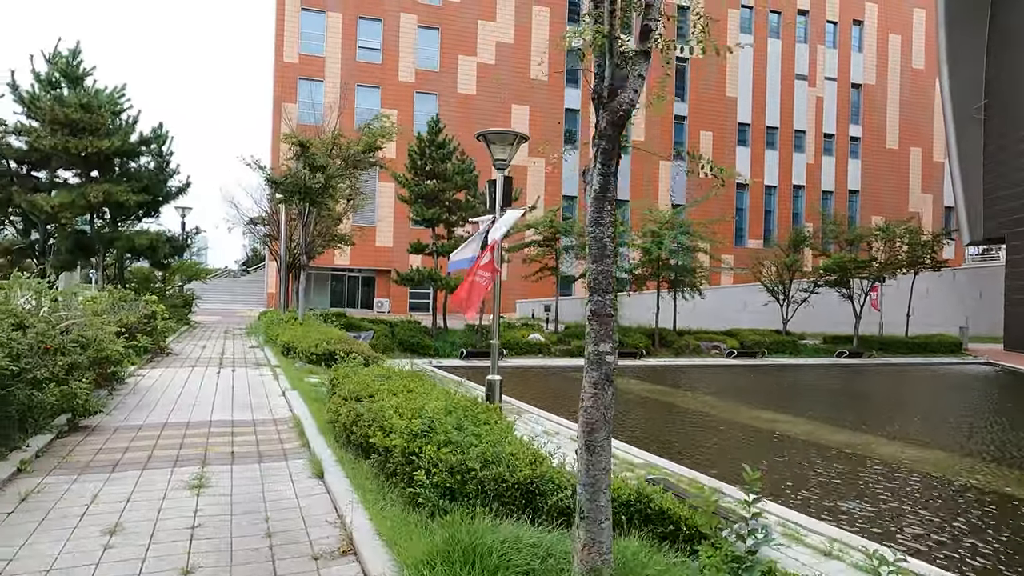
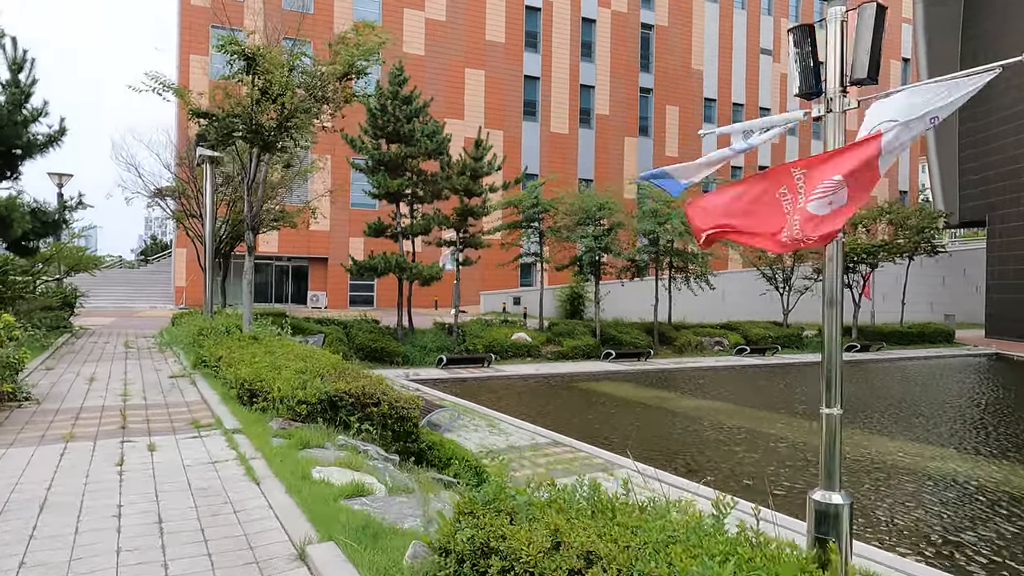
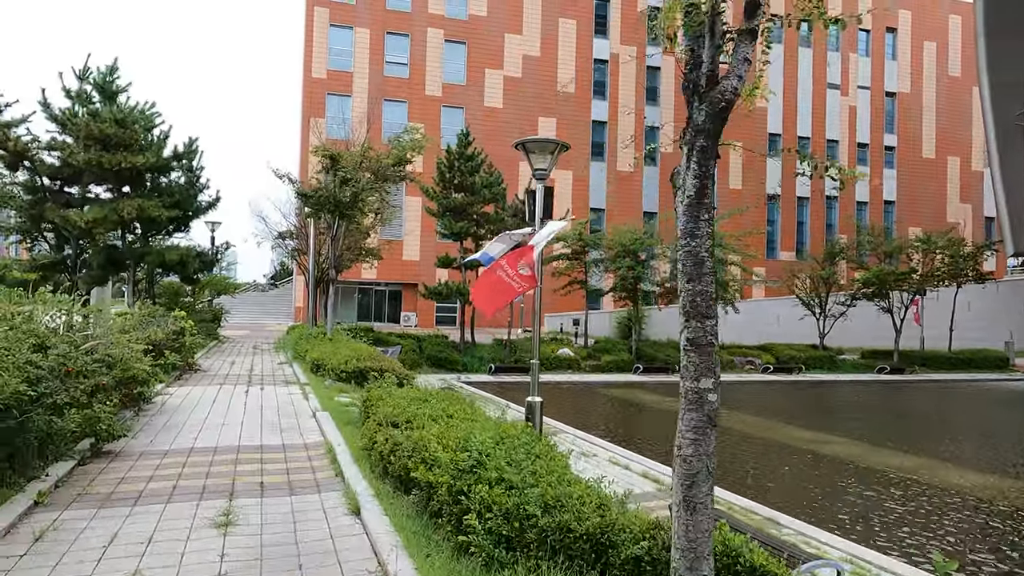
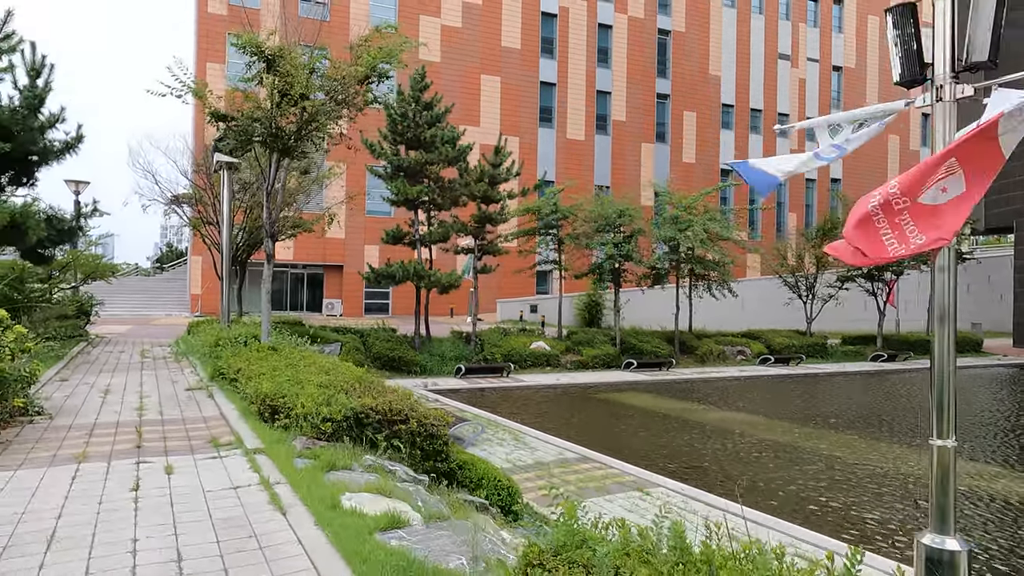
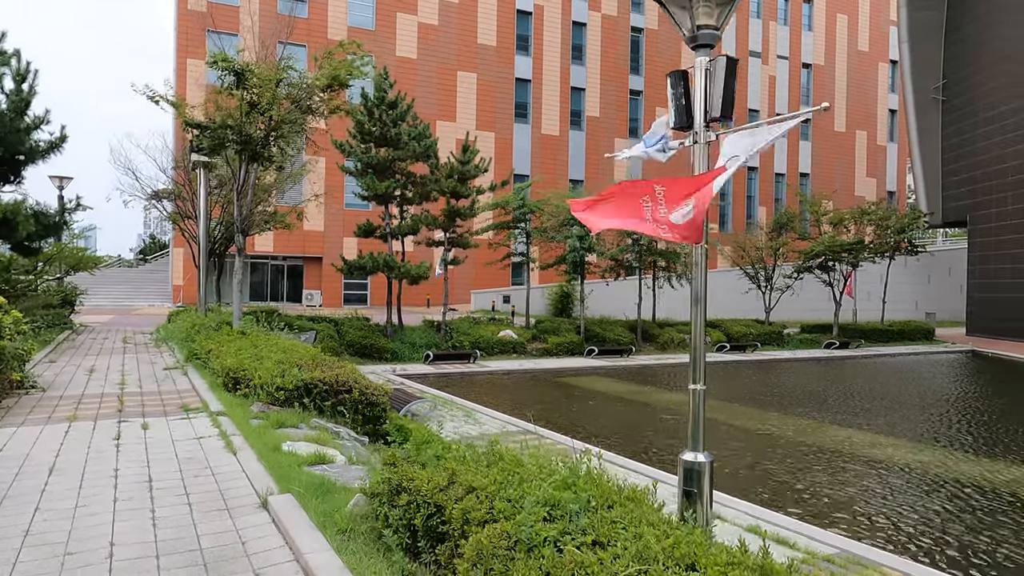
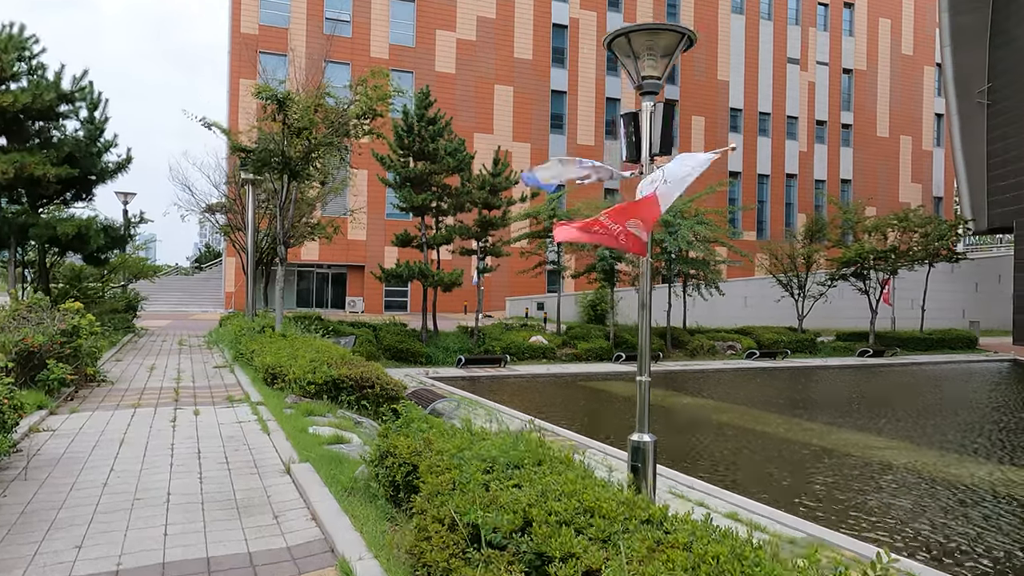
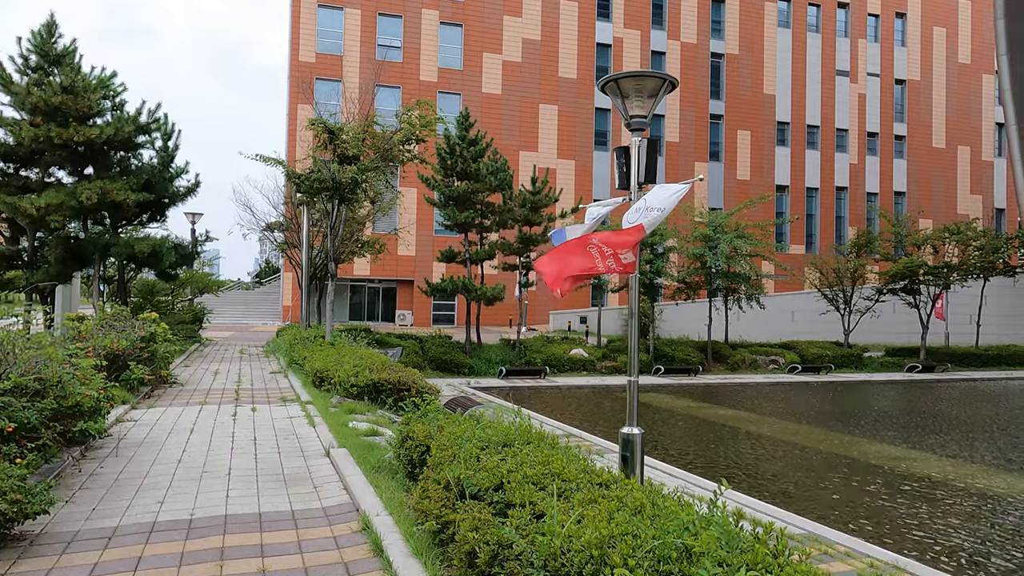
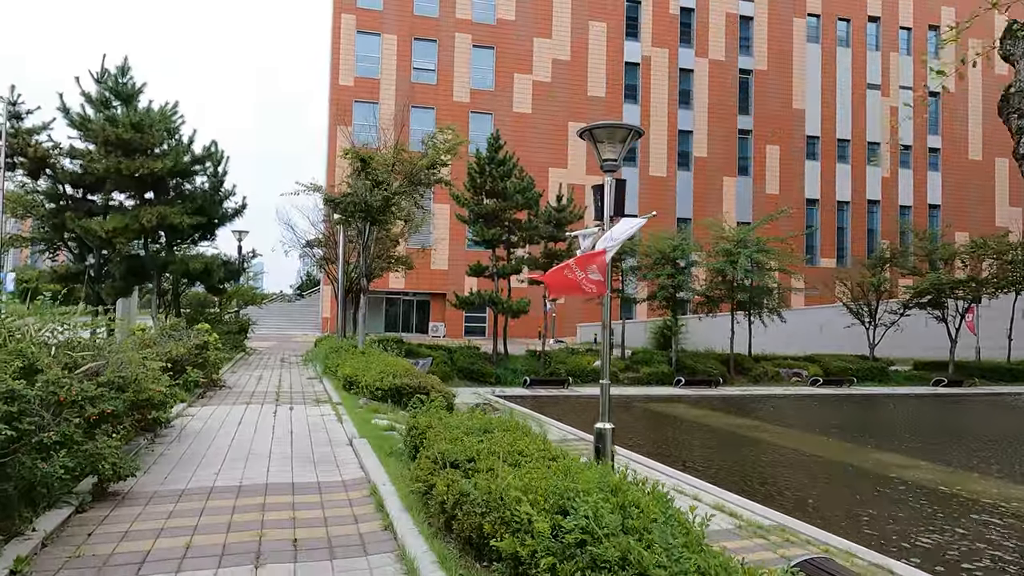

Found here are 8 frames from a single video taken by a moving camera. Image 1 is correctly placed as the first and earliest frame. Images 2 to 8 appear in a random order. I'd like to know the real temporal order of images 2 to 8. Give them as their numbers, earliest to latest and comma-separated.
3, 8, 7, 6, 5, 2, 4
